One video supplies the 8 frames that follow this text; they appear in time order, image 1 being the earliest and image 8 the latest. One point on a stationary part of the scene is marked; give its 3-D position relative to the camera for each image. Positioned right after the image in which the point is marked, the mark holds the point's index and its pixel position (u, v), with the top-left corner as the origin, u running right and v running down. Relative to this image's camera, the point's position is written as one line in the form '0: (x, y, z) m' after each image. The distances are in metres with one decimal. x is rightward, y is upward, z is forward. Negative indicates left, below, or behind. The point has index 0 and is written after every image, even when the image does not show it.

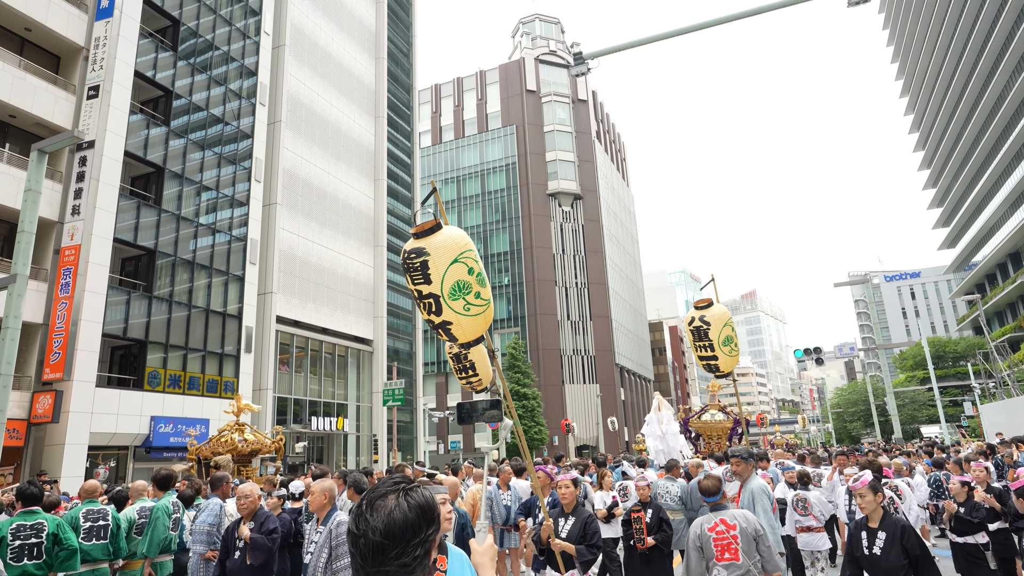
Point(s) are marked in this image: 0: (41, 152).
0: (-9.6, +2.8, +13.6) m
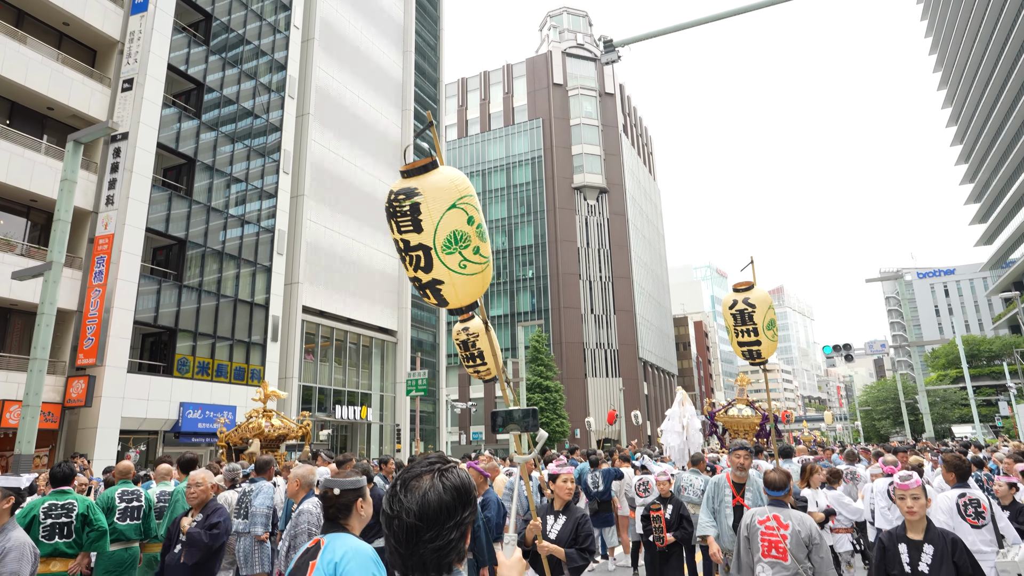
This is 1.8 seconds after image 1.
0: (-9.1, +3.0, +13.9) m
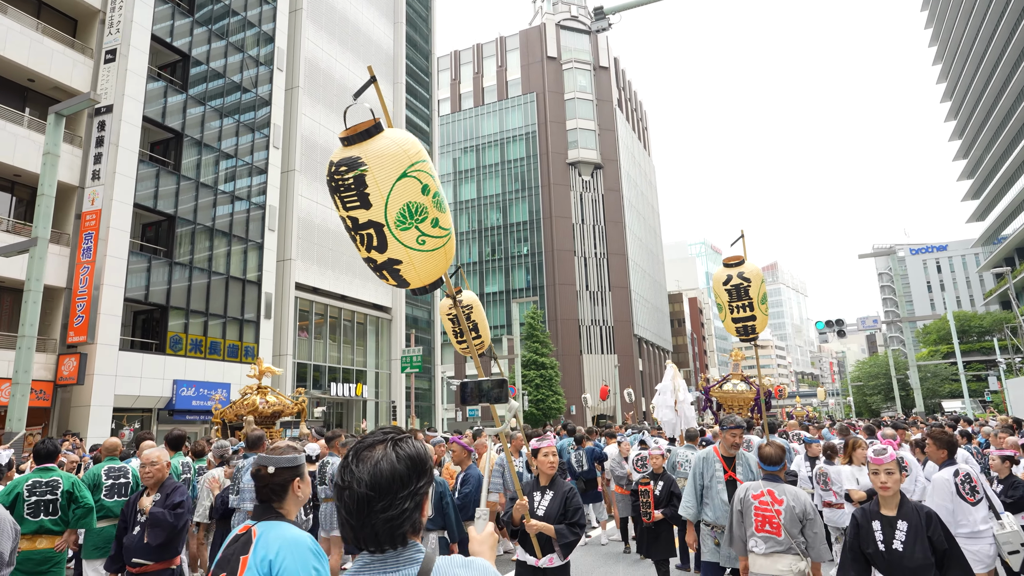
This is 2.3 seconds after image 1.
0: (-9.2, +3.5, +13.6) m
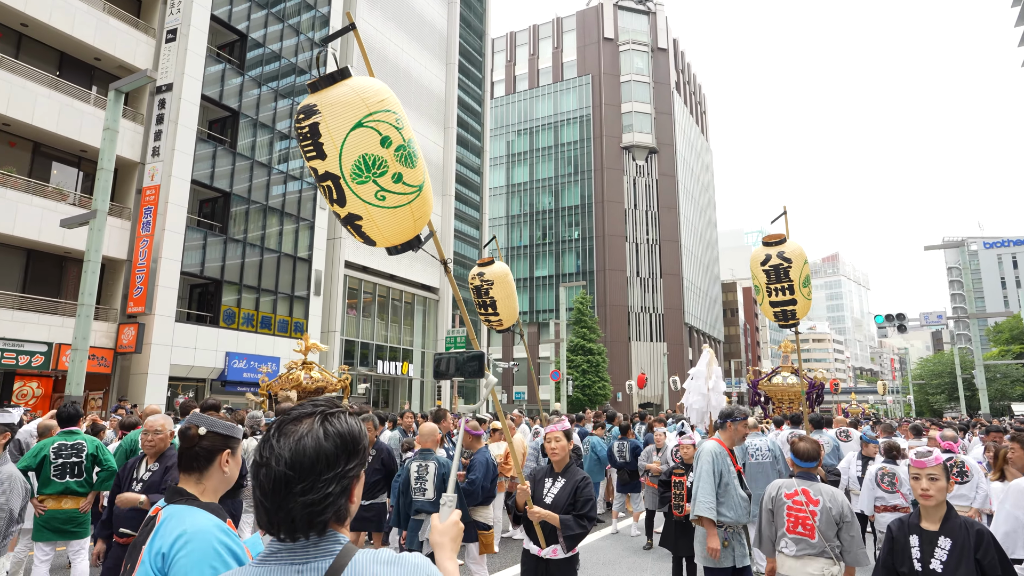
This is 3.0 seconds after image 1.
0: (-8.3, +4.1, +14.0) m
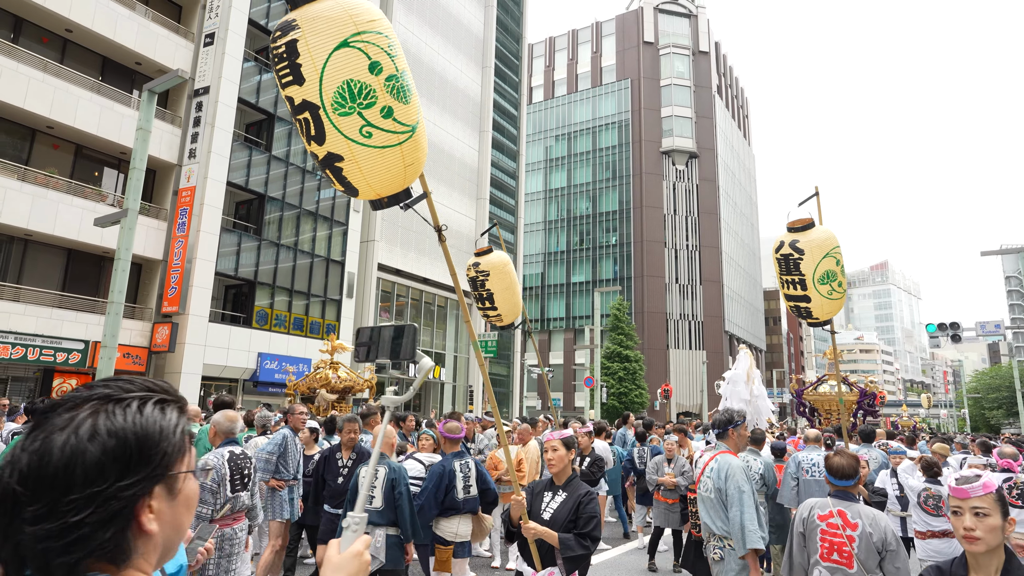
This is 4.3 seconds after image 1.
0: (-7.6, +4.1, +14.1) m
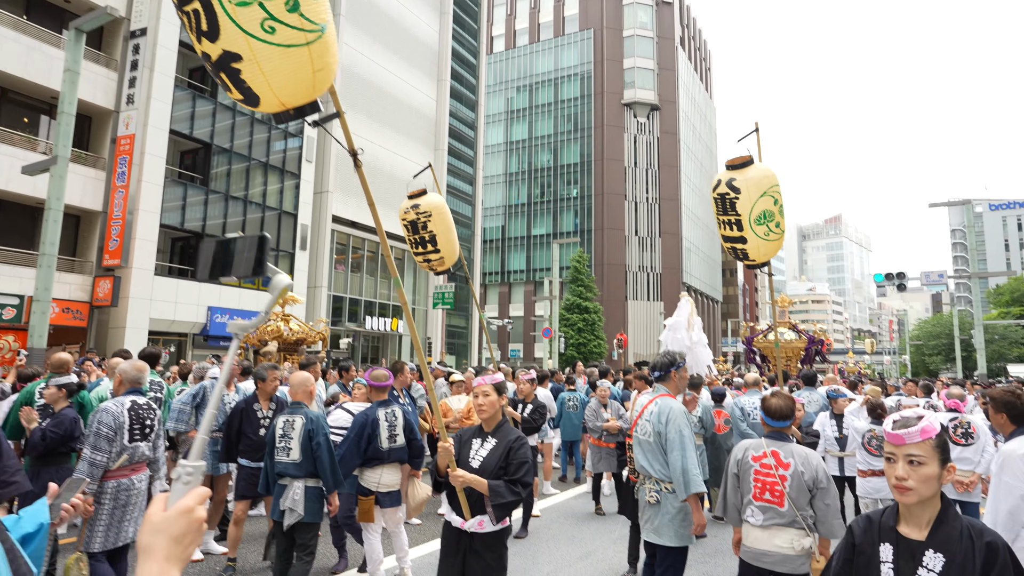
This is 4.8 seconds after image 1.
0: (-8.6, +5.1, +13.1) m
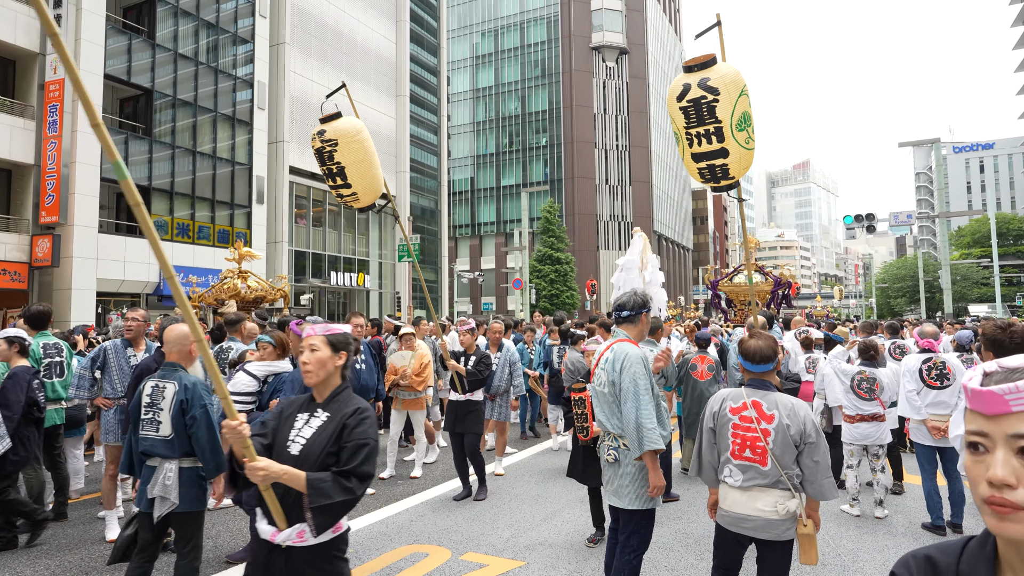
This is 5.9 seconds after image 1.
0: (-9.4, +5.9, +11.7) m
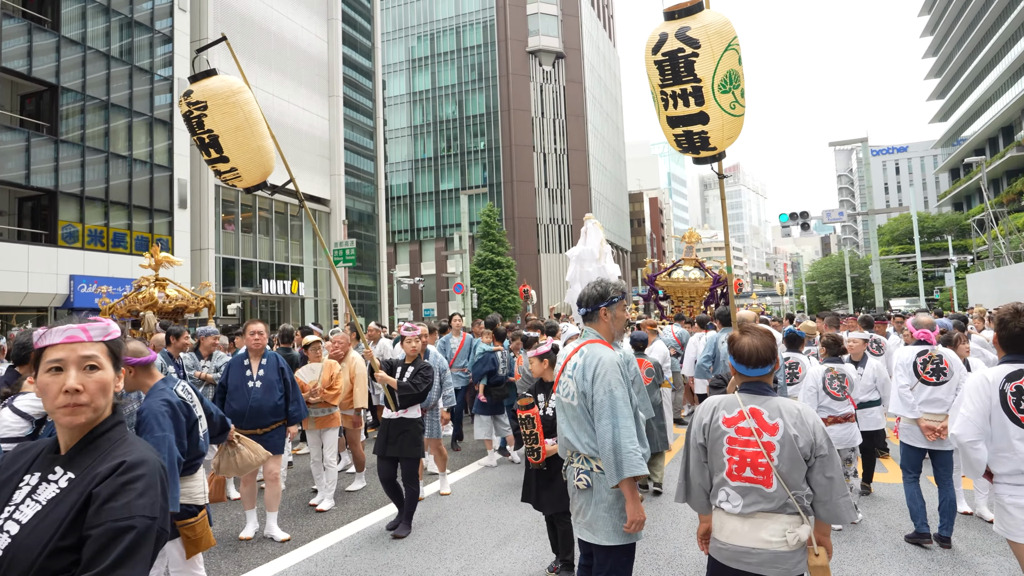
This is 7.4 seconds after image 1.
0: (-10.5, +5.6, +10.3) m
